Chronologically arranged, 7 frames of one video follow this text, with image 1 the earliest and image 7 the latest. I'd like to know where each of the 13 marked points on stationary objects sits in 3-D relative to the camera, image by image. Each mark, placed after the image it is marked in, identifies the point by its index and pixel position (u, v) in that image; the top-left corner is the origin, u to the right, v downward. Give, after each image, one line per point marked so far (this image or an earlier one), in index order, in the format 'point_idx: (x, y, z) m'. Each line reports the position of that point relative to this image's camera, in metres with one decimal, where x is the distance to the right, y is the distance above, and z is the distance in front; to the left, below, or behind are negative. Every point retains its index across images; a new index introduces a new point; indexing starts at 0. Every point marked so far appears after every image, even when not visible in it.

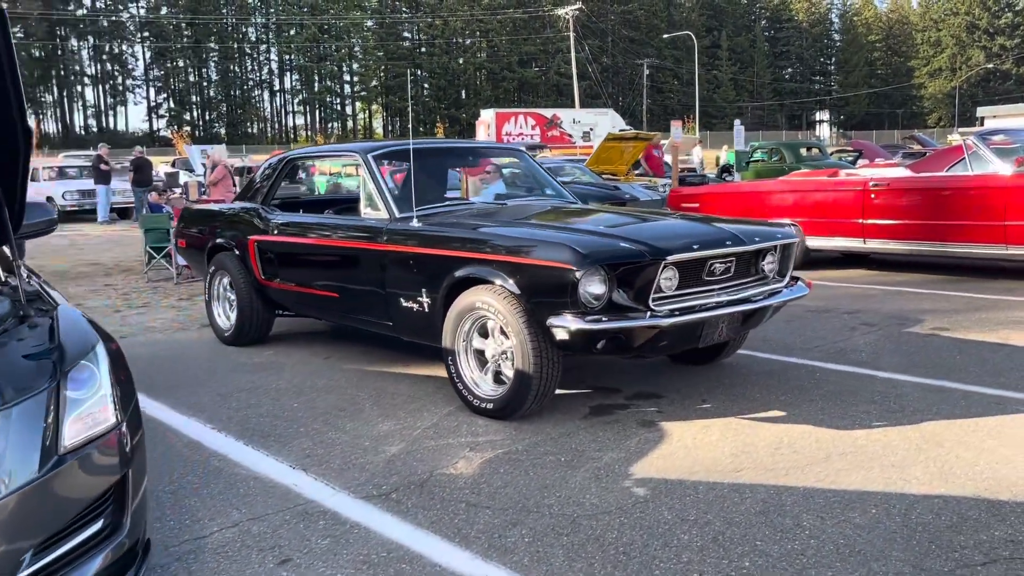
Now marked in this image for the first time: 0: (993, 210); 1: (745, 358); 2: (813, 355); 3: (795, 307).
0: (+5.0, +0.8, +8.8) m
1: (+1.6, -0.5, +5.9) m
2: (+2.1, -0.5, +6.0) m
3: (+2.6, -0.2, +7.8) m
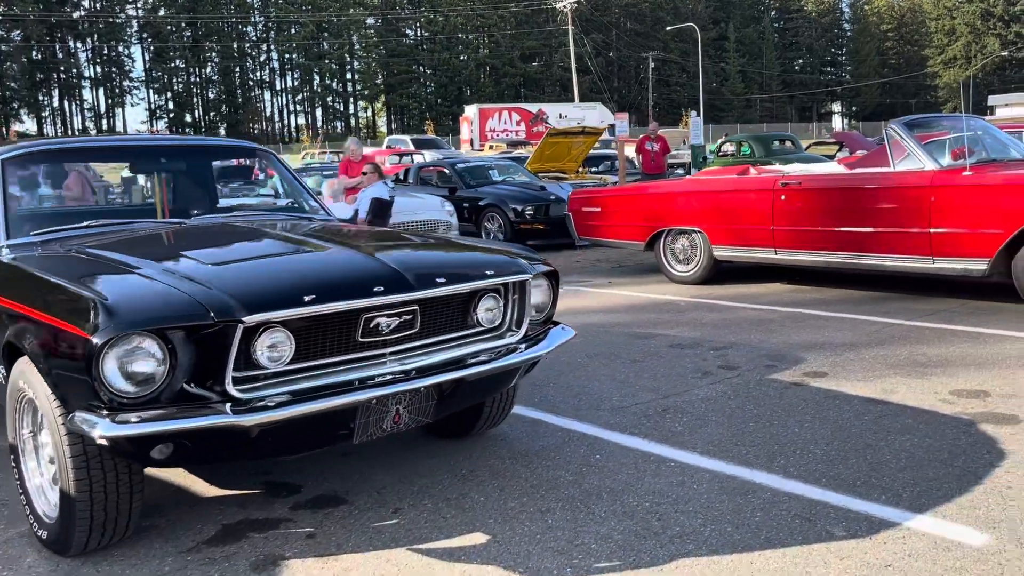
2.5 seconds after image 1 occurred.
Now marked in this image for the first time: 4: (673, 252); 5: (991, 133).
0: (+3.4, +0.6, +7.2) m
1: (0.0, -0.7, +4.4) m
2: (+0.6, -0.7, +4.5) m
3: (+1.1, -0.4, +6.3) m
4: (+1.8, +0.4, +9.3) m
5: (+4.5, +1.4, +7.8) m
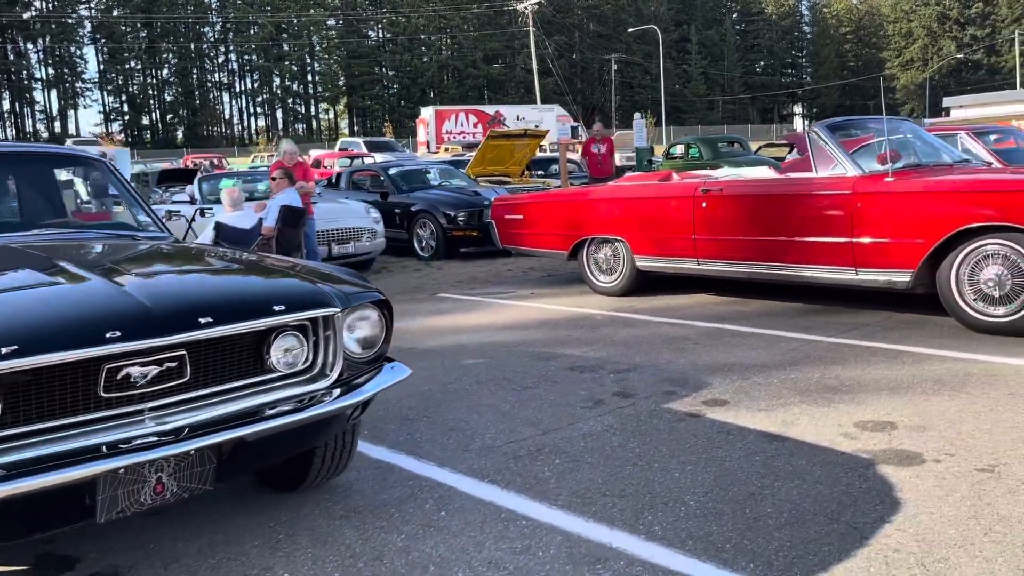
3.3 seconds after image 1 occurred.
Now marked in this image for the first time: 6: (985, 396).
0: (+2.6, +0.5, +6.8) m
1: (-0.7, -0.9, +3.8) m
2: (-0.1, -0.8, +4.0) m
3: (+0.3, -0.5, +5.8) m
4: (+0.9, +0.3, +8.9) m
5: (+3.6, +1.4, +7.4) m
6: (+2.6, -0.6, +4.6) m
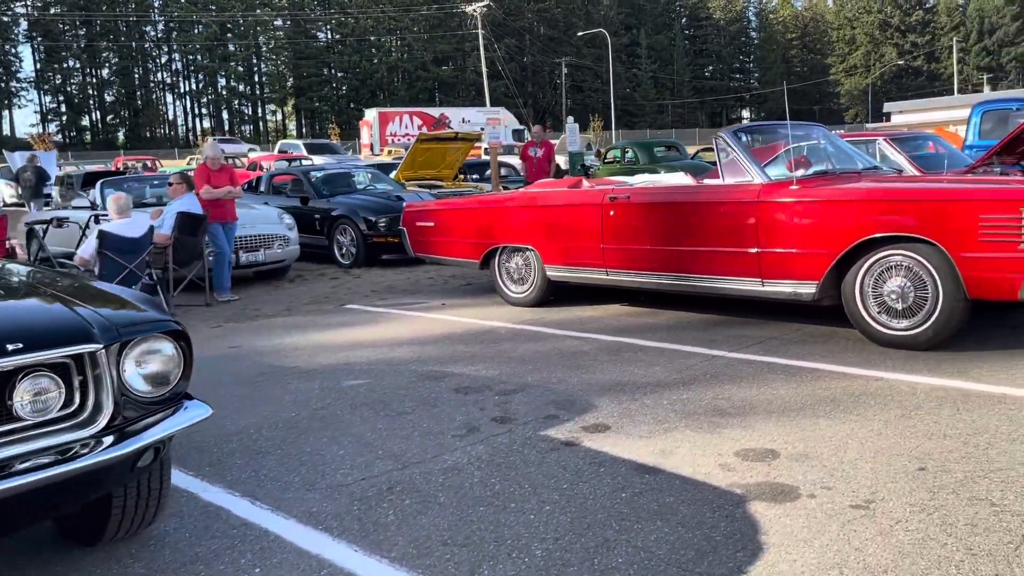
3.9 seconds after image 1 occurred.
0: (+1.8, +0.4, +6.6) m
1: (-1.3, -1.0, +3.4) m
2: (-0.8, -0.9, +3.6) m
3: (-0.4, -0.6, +5.4) m
4: (0.0, +0.2, +8.5) m
5: (+2.8, +1.3, +7.3) m
6: (+1.9, -0.7, +4.4) m
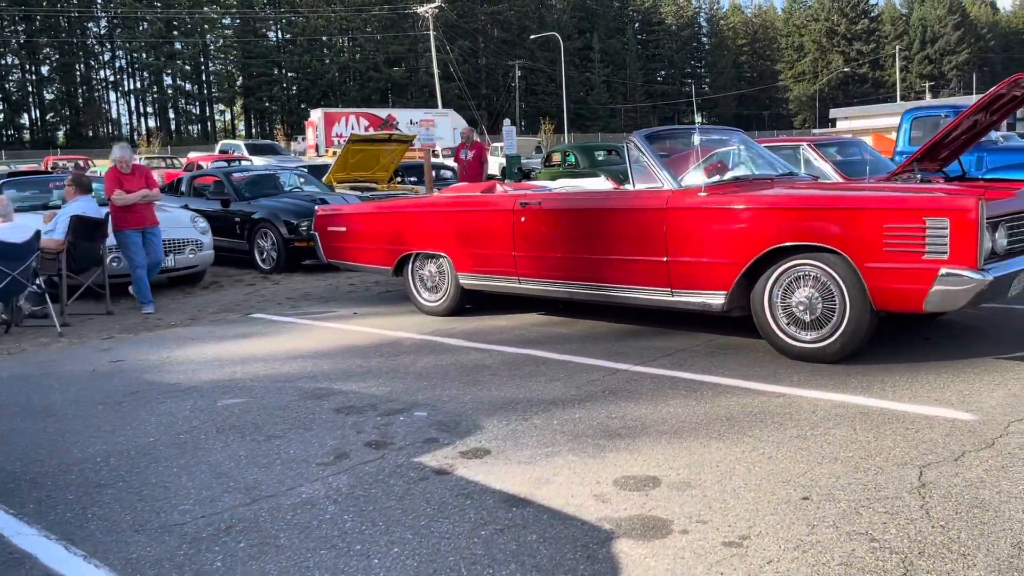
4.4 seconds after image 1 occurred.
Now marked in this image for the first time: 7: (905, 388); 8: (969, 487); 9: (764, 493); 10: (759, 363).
0: (+1.0, +0.4, +6.3) m
1: (-1.9, -1.0, +3.0) m
2: (-1.4, -1.0, +3.2) m
3: (-1.1, -0.7, +5.1) m
4: (-0.9, +0.1, +8.2) m
5: (+2.0, +1.2, +7.1) m
6: (+1.3, -0.8, +4.2) m
7: (+2.3, -0.6, +4.9) m
8: (+1.9, -0.8, +3.5) m
9: (+1.1, -0.9, +3.5) m
10: (+1.7, -0.5, +5.7) m
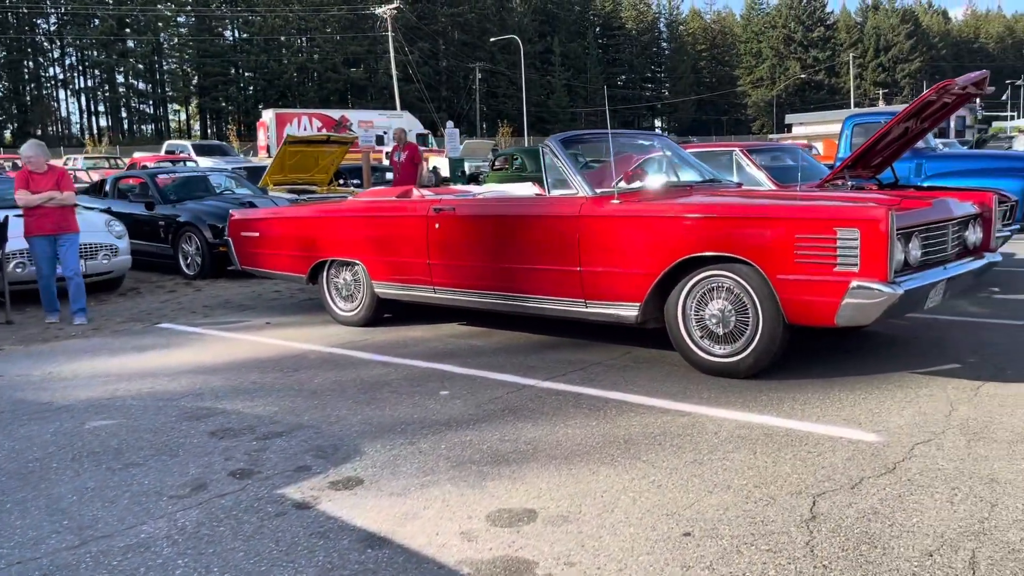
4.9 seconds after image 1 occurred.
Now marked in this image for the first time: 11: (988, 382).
0: (+0.4, +0.3, +6.0) m
1: (-2.4, -1.1, +2.6) m
2: (-1.9, -1.1, +2.8) m
3: (-1.7, -0.8, +4.7) m
4: (-1.7, 0.0, +7.8) m
5: (+1.3, +1.1, +6.8) m
6: (+0.7, -0.8, +3.9) m
7: (+1.7, -0.7, +4.7) m
8: (+1.3, -0.9, +3.2) m
9: (+0.5, -0.9, +3.2) m
10: (+1.0, -0.6, +5.5) m
11: (+2.9, -0.6, +5.1) m
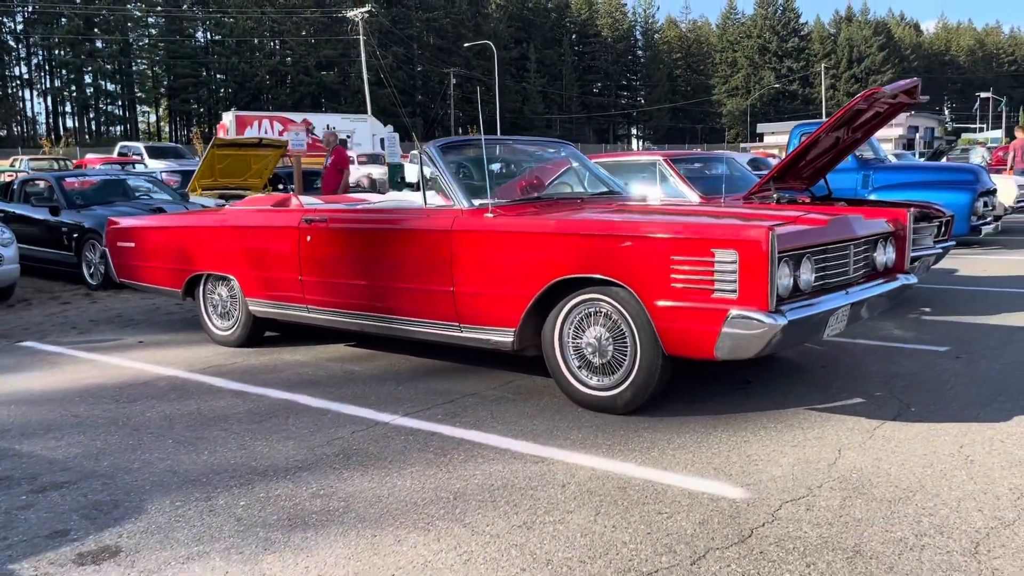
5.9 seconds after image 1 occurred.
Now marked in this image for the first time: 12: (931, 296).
0: (-0.5, +0.2, +5.4) m
1: (-3.2, -1.2, +1.9) m
2: (-2.7, -1.2, +2.1) m
3: (-2.6, -0.9, +4.0) m
4: (-2.6, -0.1, +7.2) m
5: (+0.4, +0.9, +6.3) m
6: (-0.1, -1.0, +3.3) m
7: (+0.9, -0.8, +4.1) m
8: (+0.6, -1.0, +2.7) m
9: (-0.3, -1.0, +2.6) m
10: (+0.2, -0.7, +4.9) m
11: (+2.0, -0.7, +4.6) m
12: (+4.2, -0.1, +8.5) m
